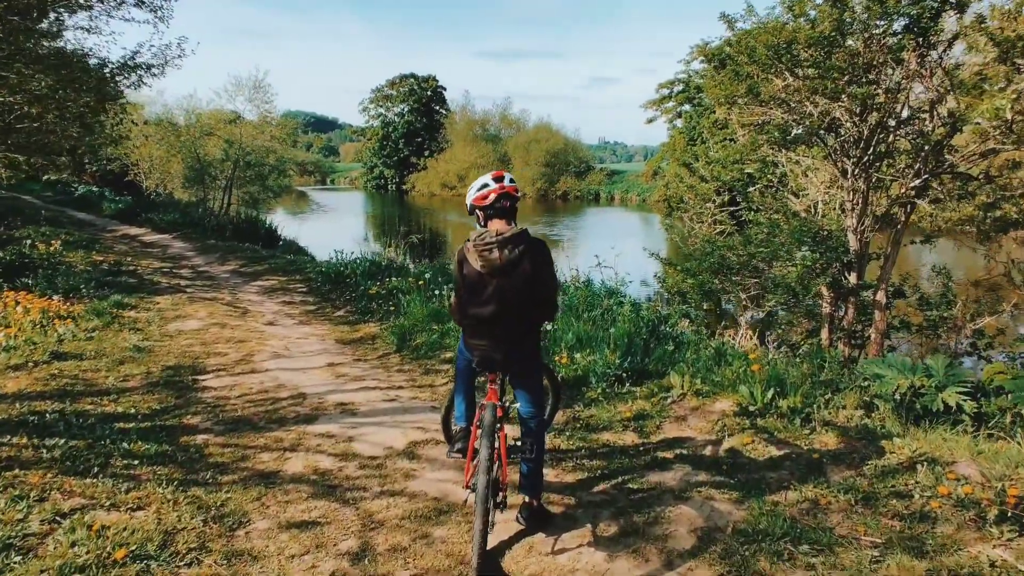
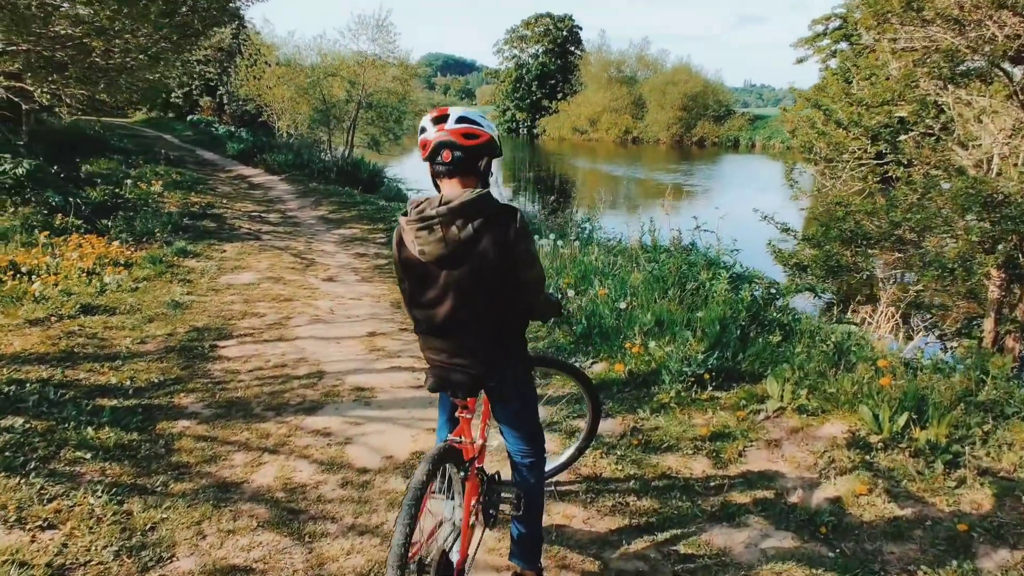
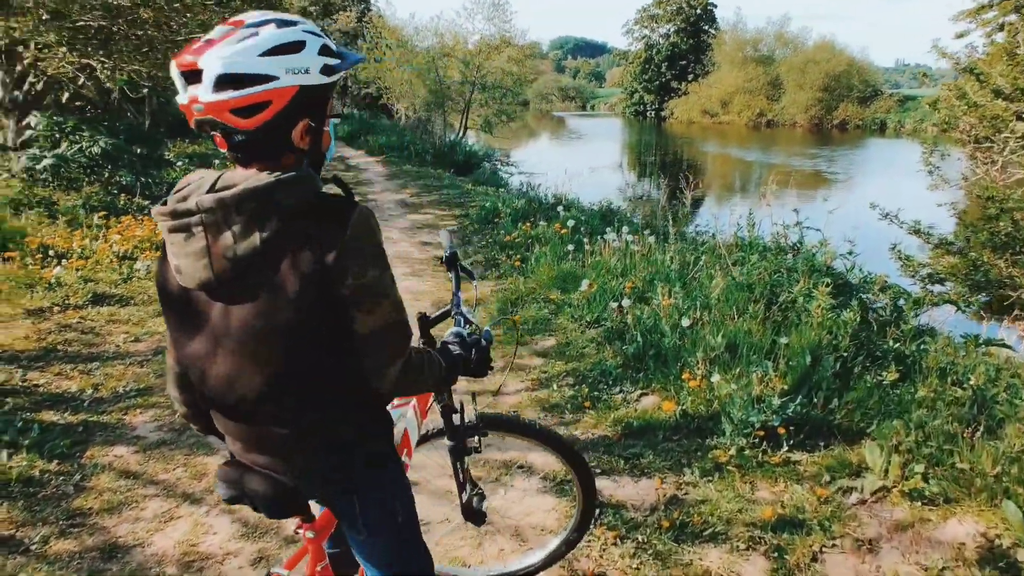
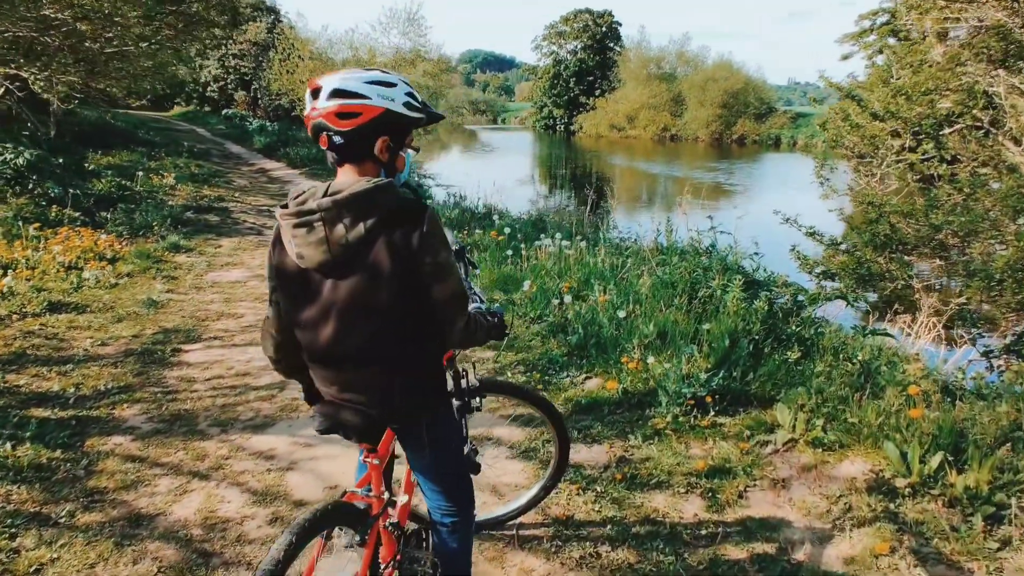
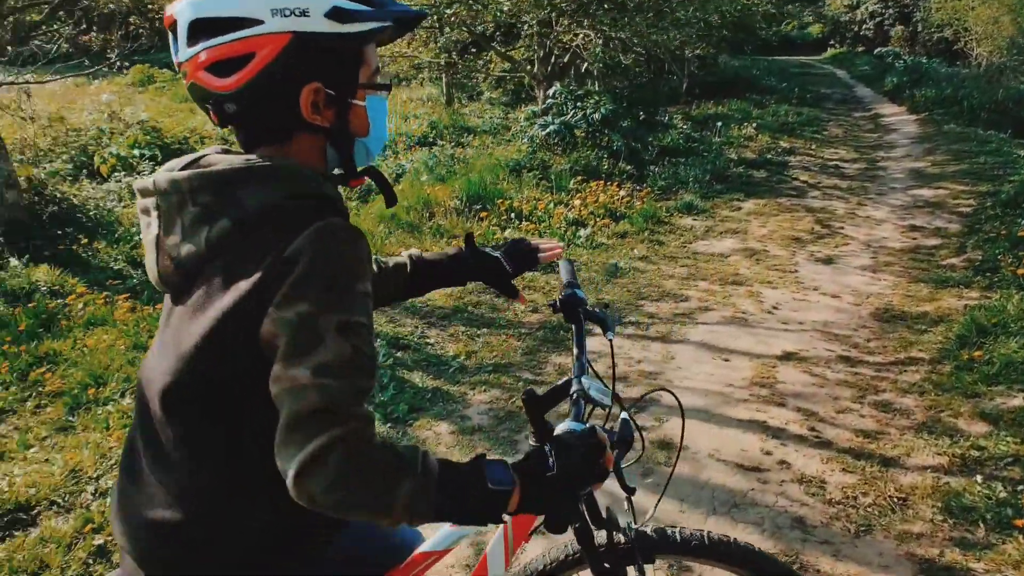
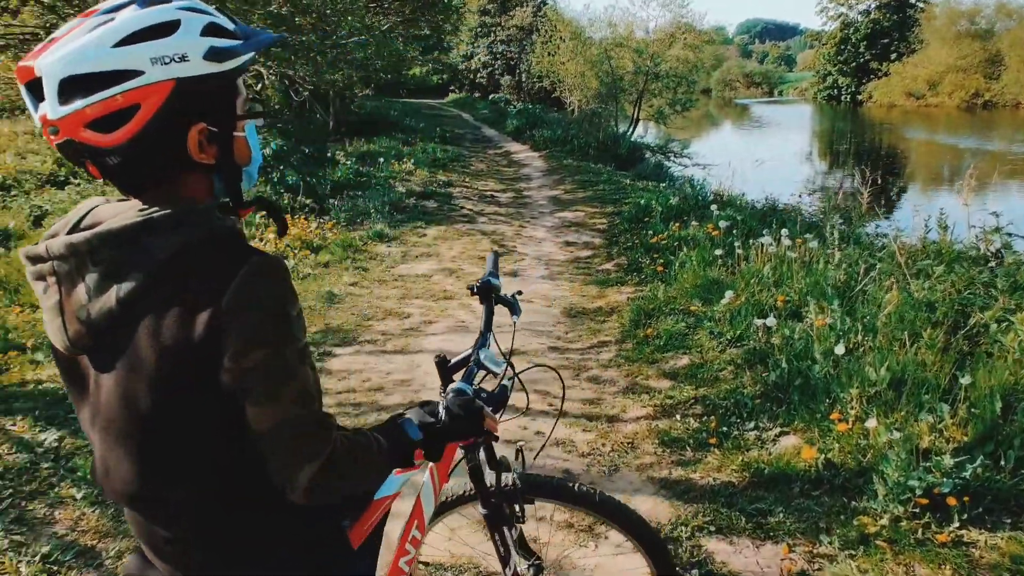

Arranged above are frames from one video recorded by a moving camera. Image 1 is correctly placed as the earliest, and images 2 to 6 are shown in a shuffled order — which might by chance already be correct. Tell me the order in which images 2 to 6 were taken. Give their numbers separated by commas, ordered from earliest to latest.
2, 4, 3, 6, 5
